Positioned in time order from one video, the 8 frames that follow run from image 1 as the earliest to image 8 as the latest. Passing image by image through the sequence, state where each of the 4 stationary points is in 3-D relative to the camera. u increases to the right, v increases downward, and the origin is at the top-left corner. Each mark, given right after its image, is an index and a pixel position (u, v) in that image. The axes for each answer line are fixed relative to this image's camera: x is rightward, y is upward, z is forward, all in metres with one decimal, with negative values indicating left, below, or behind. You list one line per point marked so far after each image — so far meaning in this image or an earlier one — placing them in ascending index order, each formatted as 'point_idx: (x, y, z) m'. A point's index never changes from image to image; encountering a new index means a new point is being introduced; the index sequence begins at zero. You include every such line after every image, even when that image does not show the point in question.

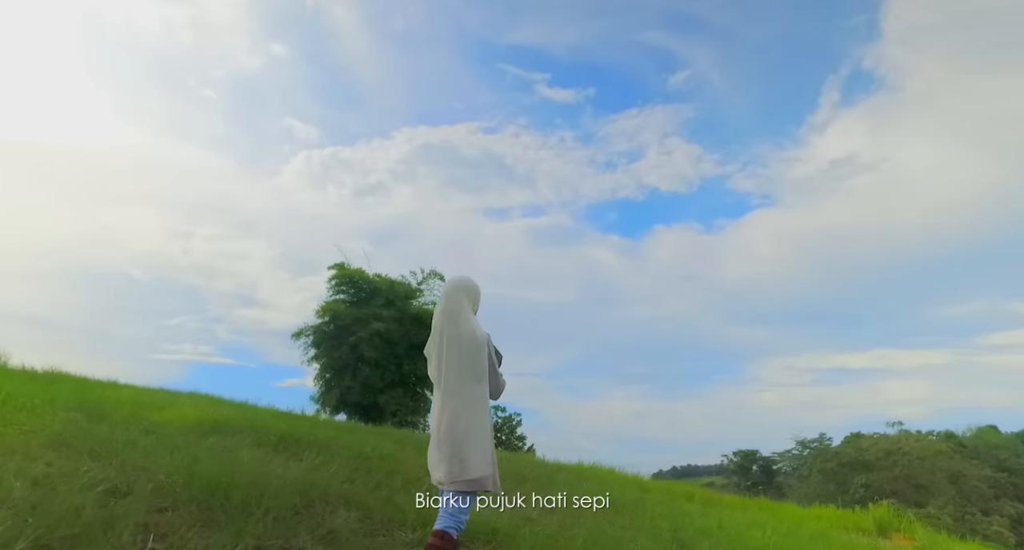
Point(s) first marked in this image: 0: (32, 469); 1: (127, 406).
0: (-2.9, -1.2, +3.1) m
1: (-6.8, -2.4, +9.1) m
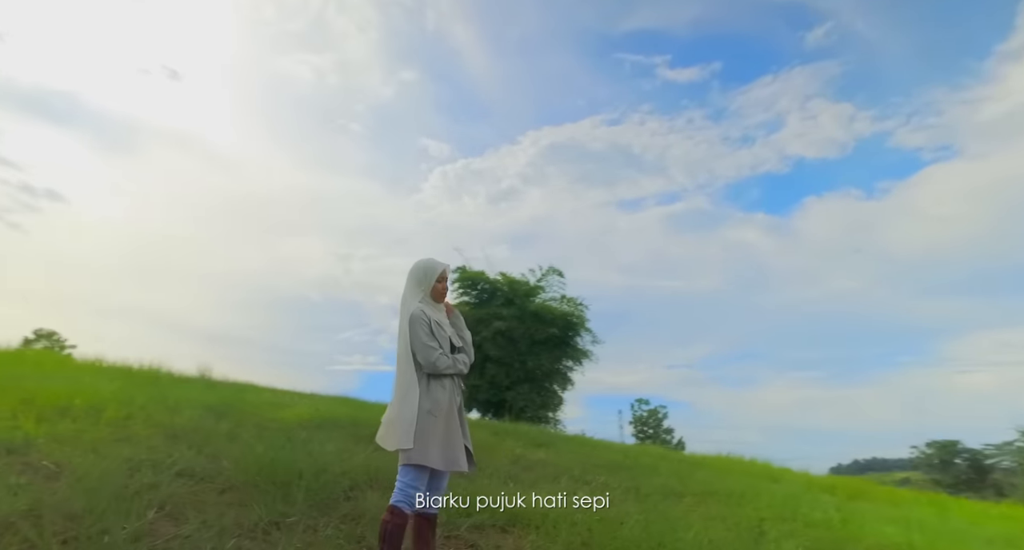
0: (-2.7, -1.3, +3.5) m
1: (-5.1, -2.7, +10.2) m
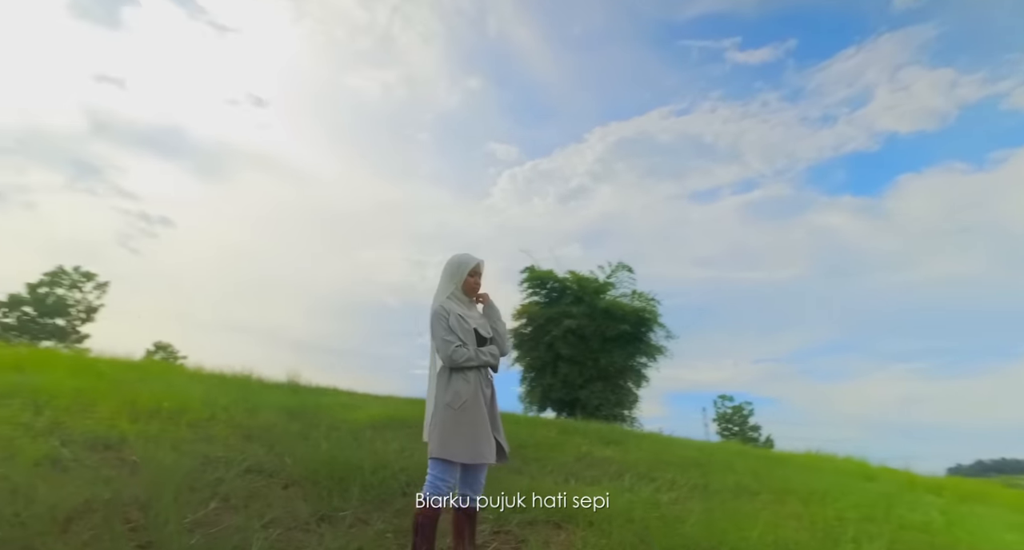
0: (-2.3, -1.3, +3.8) m
1: (-3.8, -2.8, +10.8) m
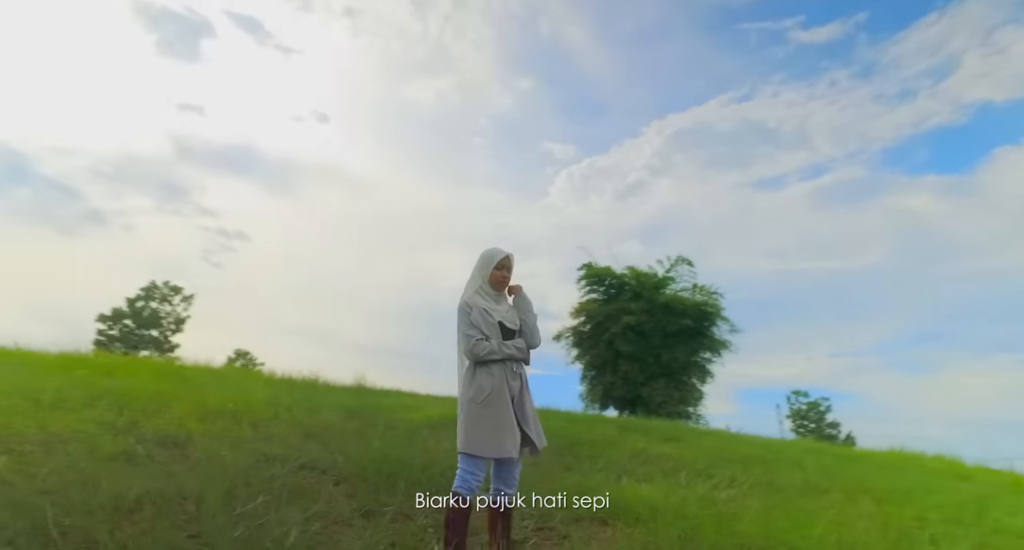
0: (-2.0, -1.4, +4.0) m
1: (-2.7, -2.9, +11.1) m
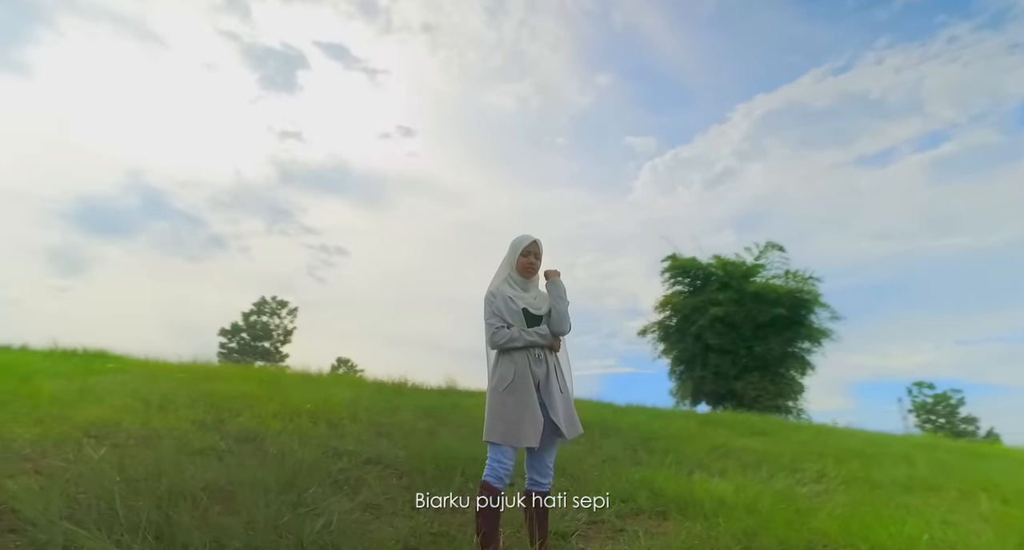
0: (-1.5, -1.4, +4.2) m
1: (-1.1, -2.9, +11.3) m
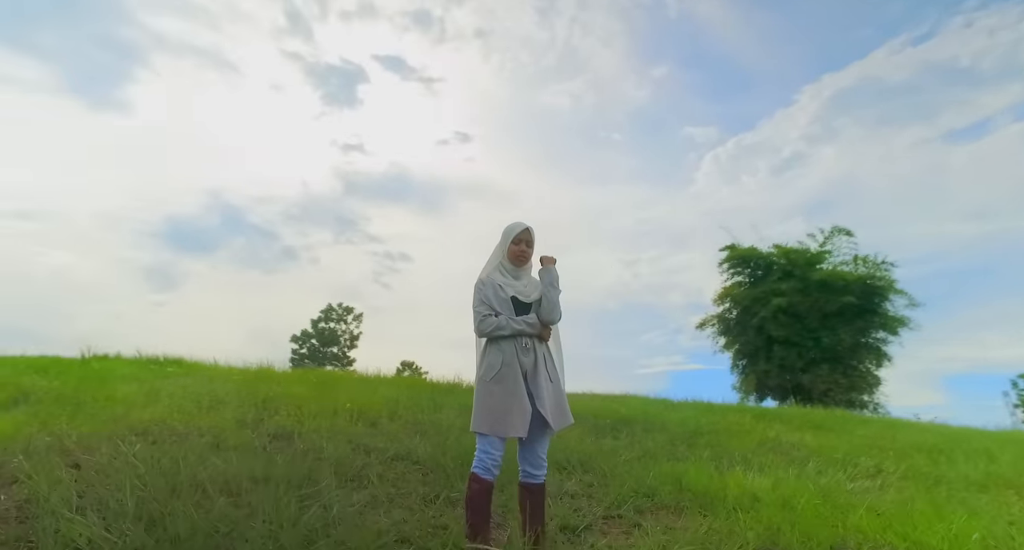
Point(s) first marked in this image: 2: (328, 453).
0: (-1.2, -1.4, +4.3) m
1: (-0.1, -2.9, +11.3) m
2: (-1.3, -1.2, +3.5) m
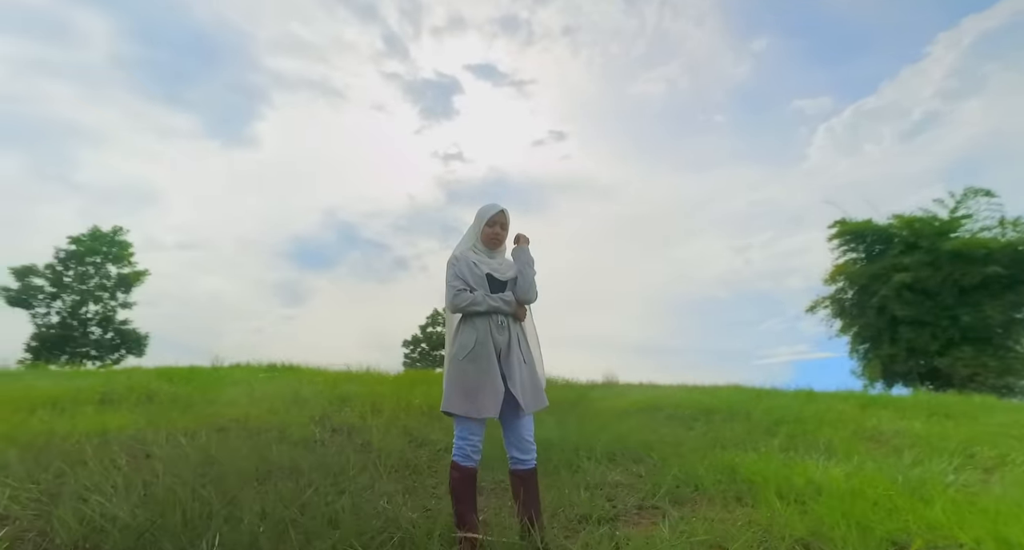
0: (-0.8, -1.4, +4.4) m
1: (+1.6, -2.7, +11.2) m
2: (-1.0, -1.2, +3.6) m
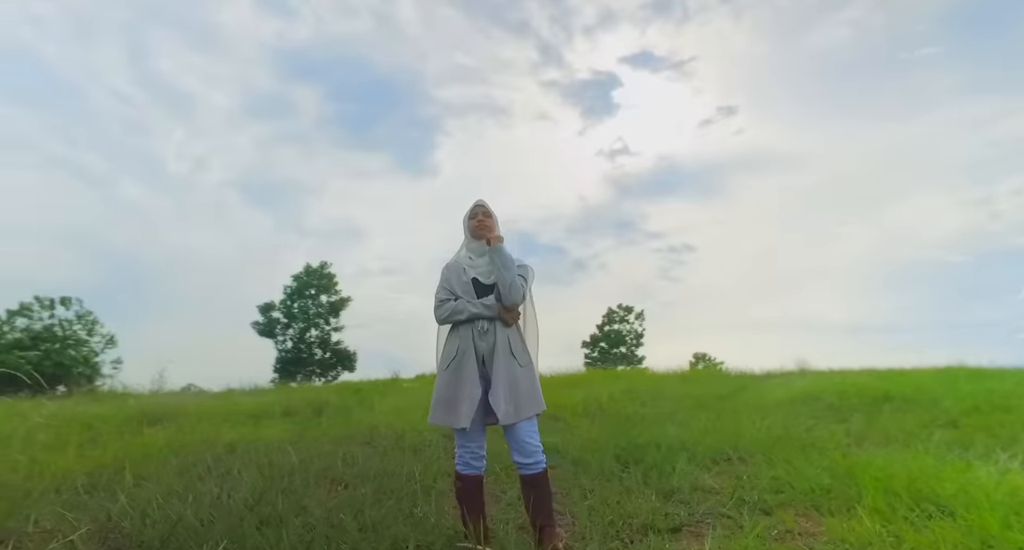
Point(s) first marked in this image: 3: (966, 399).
0: (+0.2, -1.4, +4.4) m
1: (+4.5, -2.3, +10.2) m
2: (-0.3, -1.3, +3.7) m
3: (+3.8, -1.3, +4.3) m
